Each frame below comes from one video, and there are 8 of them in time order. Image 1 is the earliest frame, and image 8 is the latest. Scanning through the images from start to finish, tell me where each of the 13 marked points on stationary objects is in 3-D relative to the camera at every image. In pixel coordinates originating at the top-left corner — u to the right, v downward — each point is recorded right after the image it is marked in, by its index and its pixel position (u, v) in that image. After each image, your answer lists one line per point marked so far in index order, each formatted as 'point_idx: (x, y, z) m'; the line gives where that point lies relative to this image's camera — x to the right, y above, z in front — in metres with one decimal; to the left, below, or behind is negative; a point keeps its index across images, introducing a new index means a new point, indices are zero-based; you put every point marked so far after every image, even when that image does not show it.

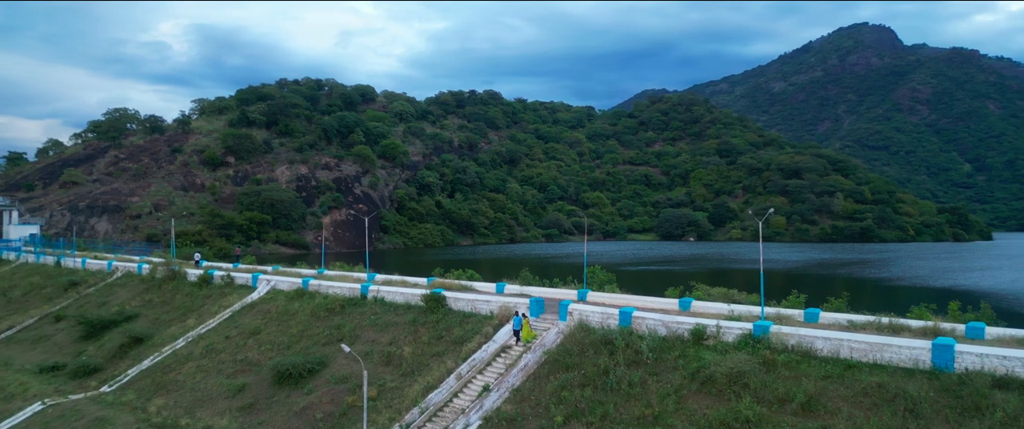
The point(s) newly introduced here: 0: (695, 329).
0: (+3.4, -2.1, +13.2) m
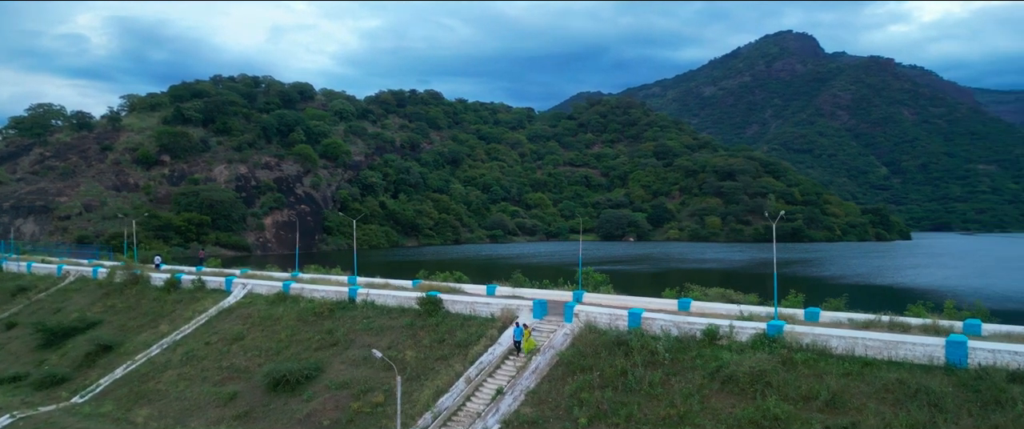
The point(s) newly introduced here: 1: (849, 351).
0: (+3.7, -2.1, +13.4) m
1: (+5.6, -2.3, +12.1) m
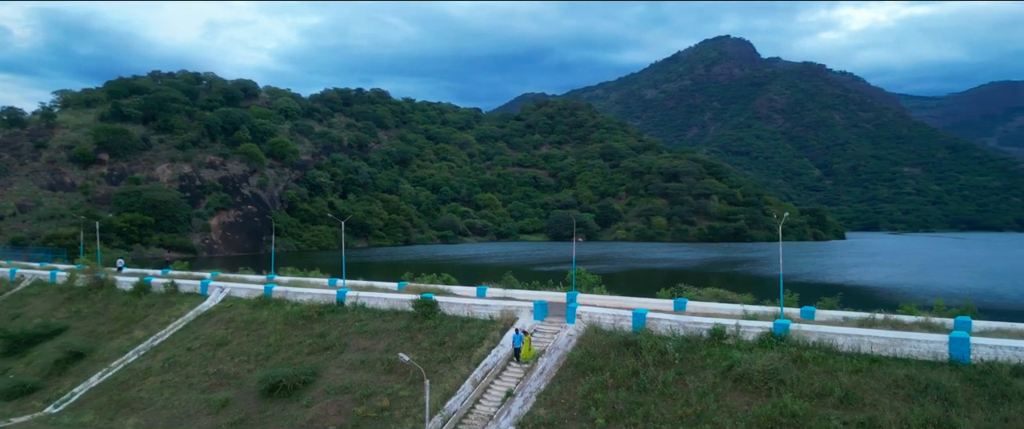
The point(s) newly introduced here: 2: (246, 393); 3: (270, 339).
0: (+3.9, -2.2, +13.7) m
1: (+5.9, -2.3, +12.5) m
2: (-6.0, -4.0, +16.3) m
3: (-6.1, -3.2, +18.3) m
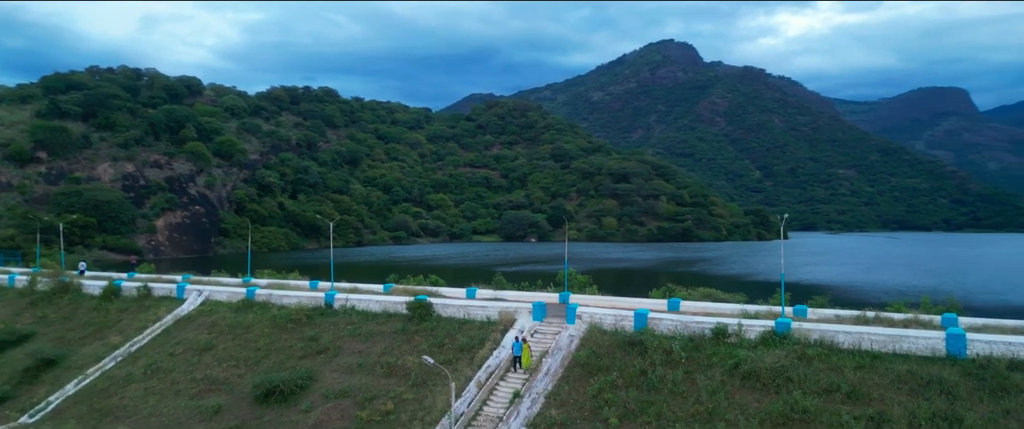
0: (+4.0, -2.2, +14.0) m
1: (+6.2, -2.3, +12.9) m
2: (-6.0, -4.0, +15.9) m
3: (-6.3, -3.2, +17.9) m
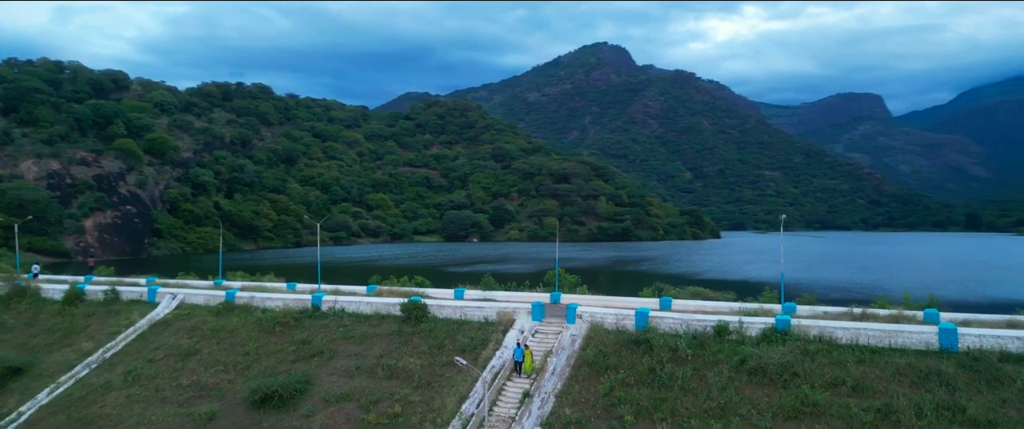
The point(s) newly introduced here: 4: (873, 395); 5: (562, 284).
0: (+4.2, -2.2, +14.4) m
1: (+6.4, -2.4, +13.5) m
2: (-6.0, -4.1, +15.4) m
3: (-6.4, -3.2, +17.4) m
4: (+6.1, -3.0, +12.0) m
5: (+1.3, -1.9, +19.8) m
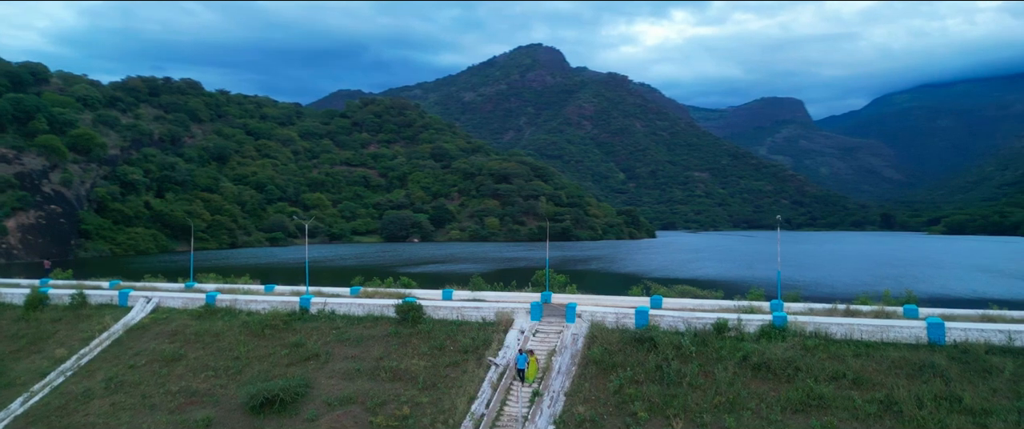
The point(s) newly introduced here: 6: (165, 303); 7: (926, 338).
0: (+4.3, -2.2, +14.8) m
1: (+6.6, -2.4, +14.1) m
2: (-5.9, -4.1, +15.0) m
3: (-6.5, -3.2, +17.0) m
4: (+6.4, -3.0, +12.7) m
5: (+1.0, -1.9, +20.0) m
6: (-9.6, -2.5, +20.0) m
7: (+7.9, -2.4, +13.7) m
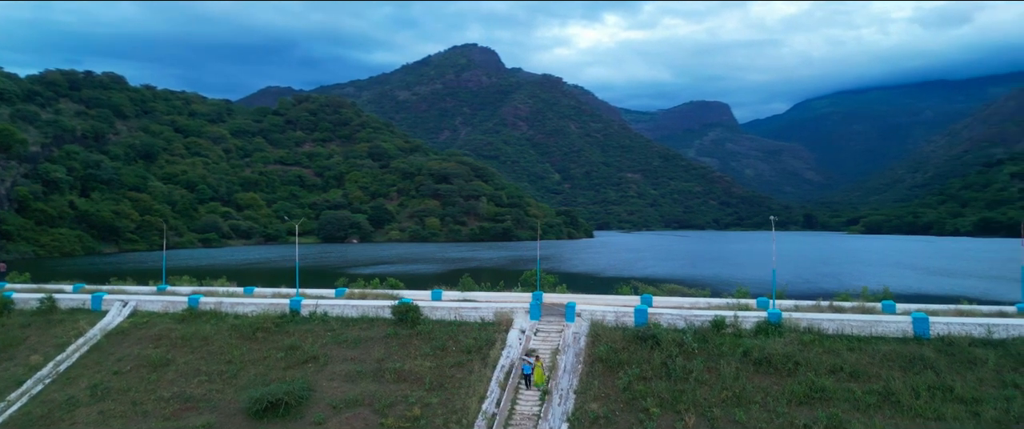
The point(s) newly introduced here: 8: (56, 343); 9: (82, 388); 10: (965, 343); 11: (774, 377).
0: (+4.4, -2.2, +15.4) m
1: (+6.8, -2.4, +14.9) m
2: (-5.8, -4.1, +14.7) m
3: (-6.5, -3.2, +16.6) m
4: (+6.7, -3.1, +13.4) m
5: (+0.7, -2.0, +20.2) m
6: (-9.9, -2.5, +19.3) m
7: (+8.1, -2.4, +14.5) m
8: (-11.4, -3.2, +18.1) m
9: (-9.7, -3.9, +16.1) m
10: (+8.7, -2.5, +13.9) m
11: (+5.0, -3.1, +13.8) m
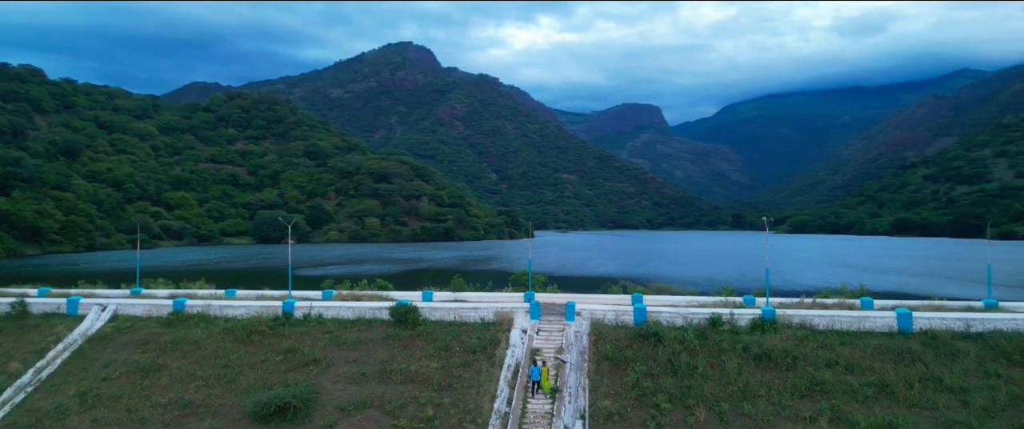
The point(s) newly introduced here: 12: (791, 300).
0: (+4.5, -2.3, +15.9) m
1: (+6.9, -2.4, +15.6) m
2: (-5.6, -4.1, +14.4) m
3: (-6.5, -3.3, +16.2) m
4: (+6.9, -3.1, +14.1) m
5: (+0.4, -2.0, +20.4) m
6: (-10.1, -2.5, +18.7) m
7: (+8.2, -2.4, +15.4) m
8: (-11.5, -3.2, +17.3) m
9: (-9.6, -3.9, +15.5) m
10: (+8.9, -2.5, +14.8) m
11: (+5.3, -3.1, +14.4) m
12: (+7.2, -2.2, +18.5) m
